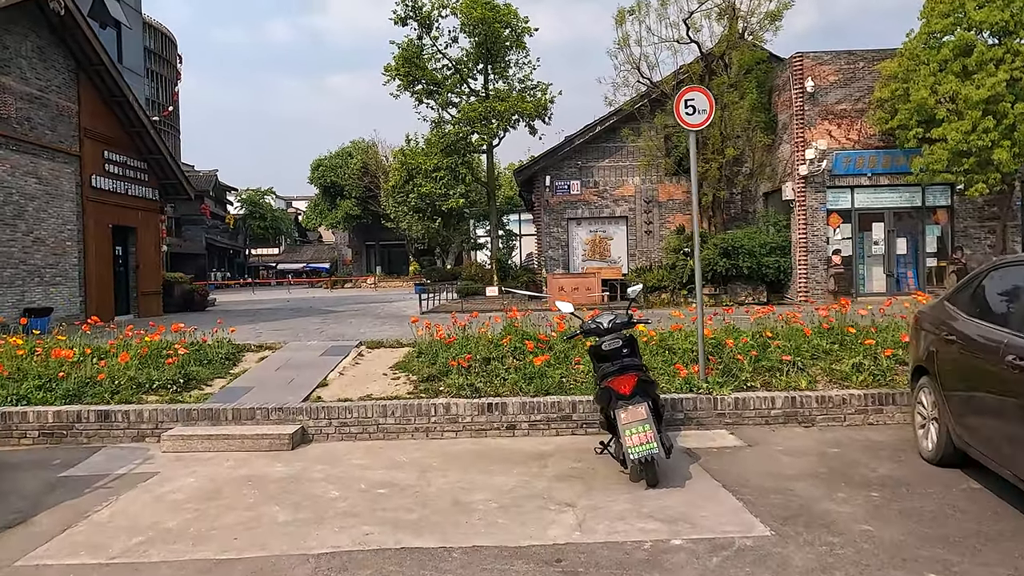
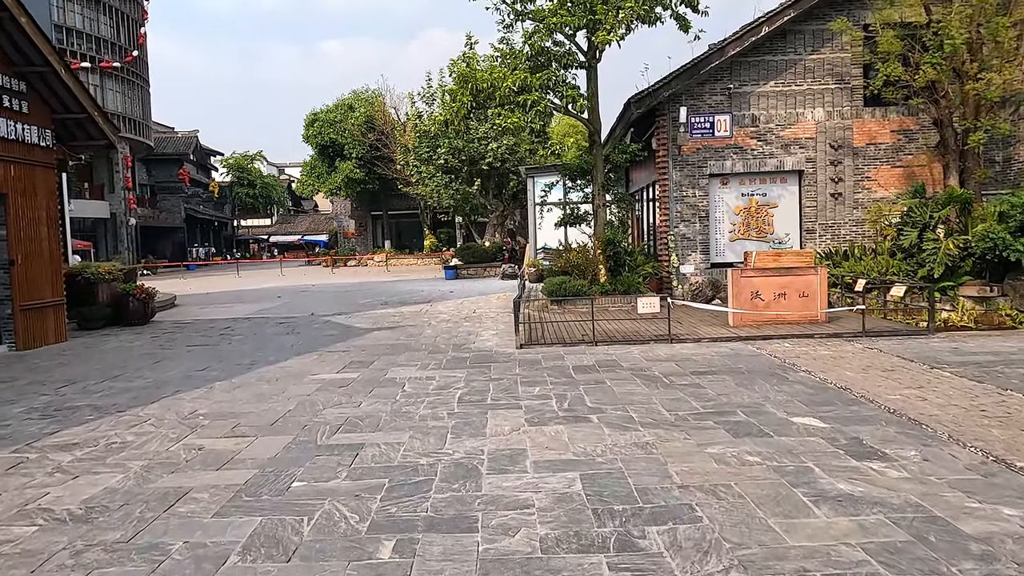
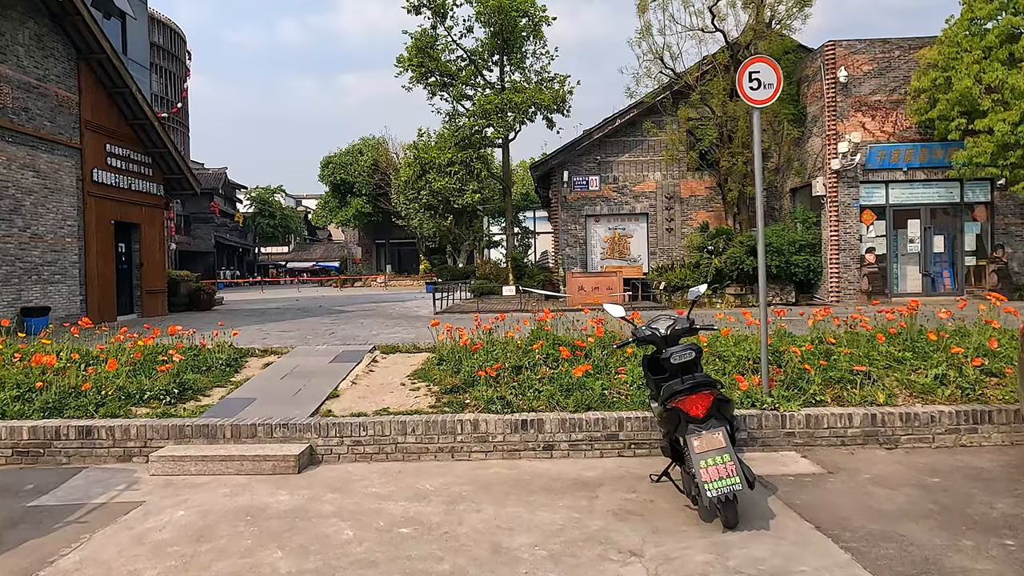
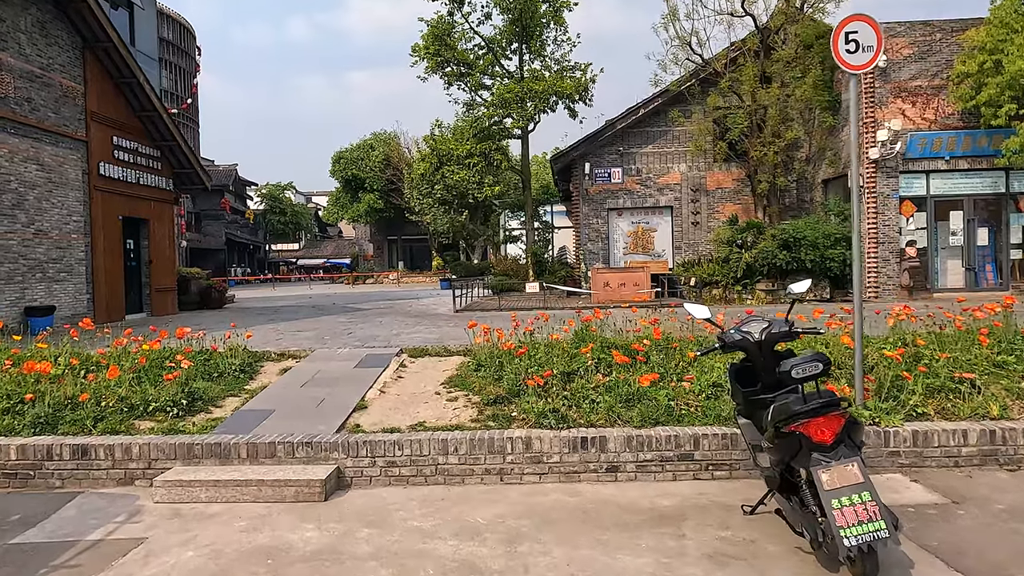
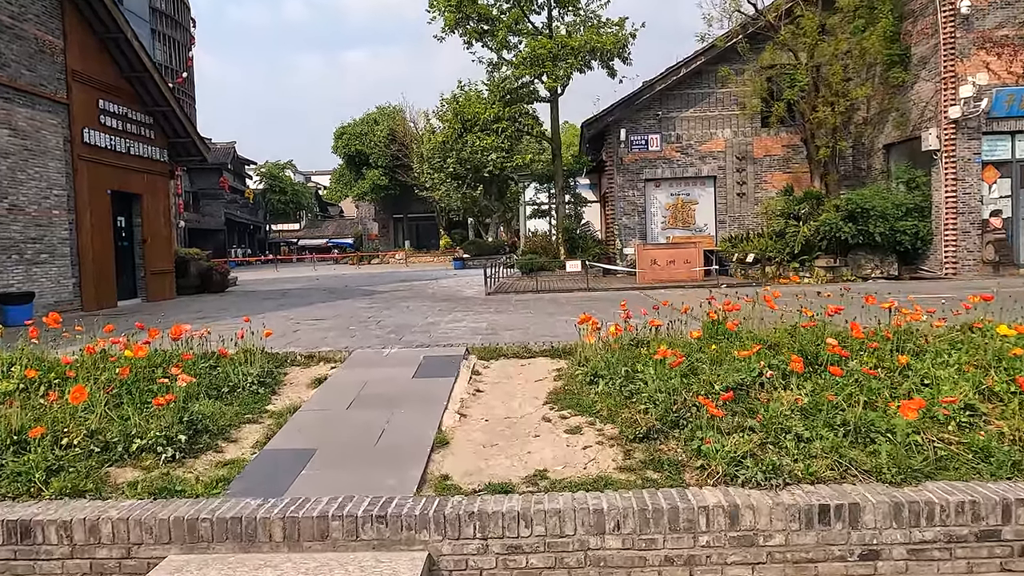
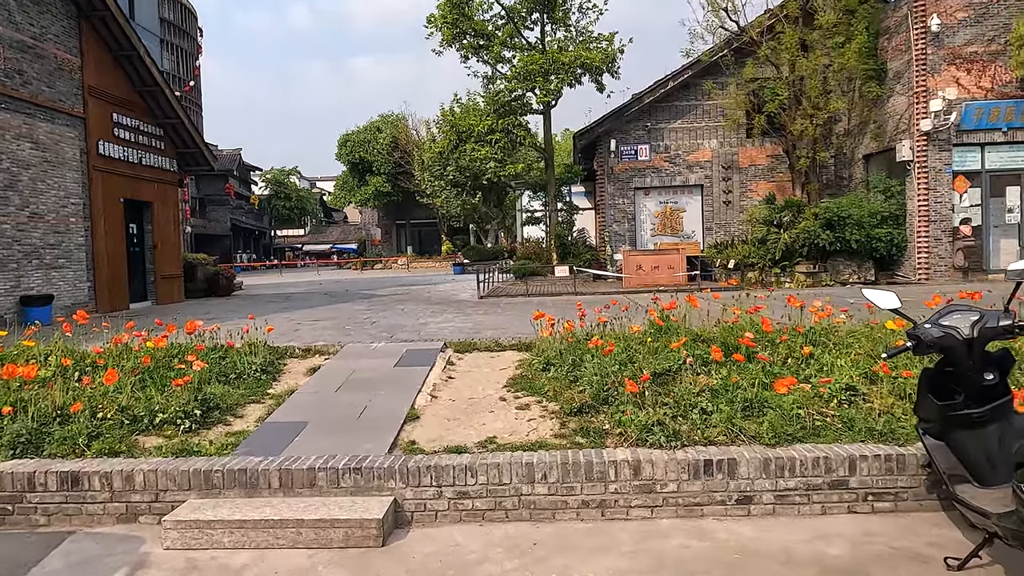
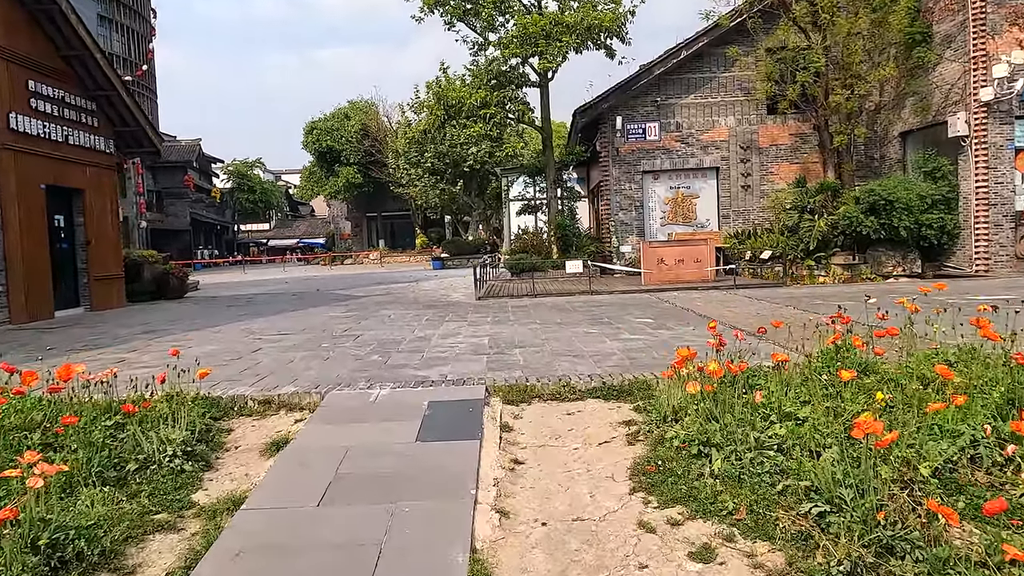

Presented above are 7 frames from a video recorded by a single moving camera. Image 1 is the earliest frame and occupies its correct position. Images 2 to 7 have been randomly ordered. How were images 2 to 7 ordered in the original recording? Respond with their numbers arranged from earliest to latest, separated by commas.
3, 4, 6, 5, 7, 2
